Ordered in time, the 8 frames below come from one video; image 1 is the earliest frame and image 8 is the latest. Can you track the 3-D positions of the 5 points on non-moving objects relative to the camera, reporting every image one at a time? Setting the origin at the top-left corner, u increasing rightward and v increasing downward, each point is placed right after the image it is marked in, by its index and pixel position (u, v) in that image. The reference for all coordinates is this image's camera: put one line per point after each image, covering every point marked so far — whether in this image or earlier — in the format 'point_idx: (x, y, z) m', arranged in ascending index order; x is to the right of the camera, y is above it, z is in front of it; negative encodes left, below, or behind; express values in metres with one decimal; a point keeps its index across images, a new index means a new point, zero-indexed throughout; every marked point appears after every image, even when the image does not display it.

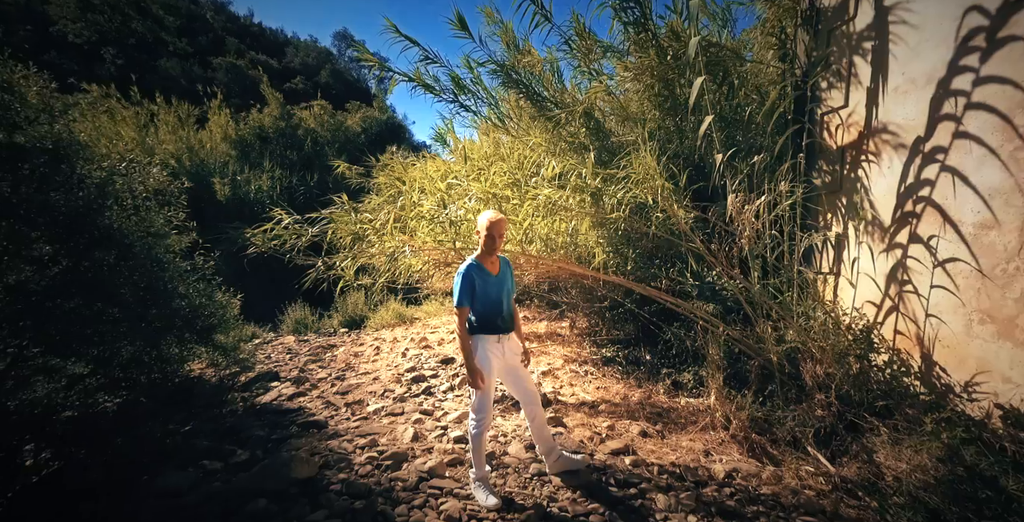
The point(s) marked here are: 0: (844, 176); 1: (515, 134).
0: (+2.2, +0.6, +3.2) m
1: (0.0, +1.2, +4.6) m
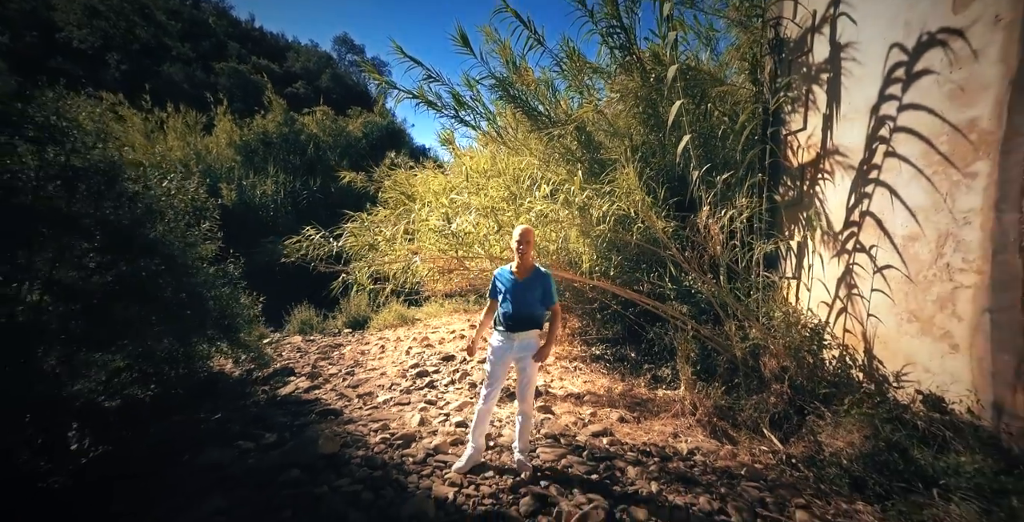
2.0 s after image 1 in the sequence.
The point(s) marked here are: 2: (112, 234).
0: (+2.2, +0.5, +3.6) m
1: (0.0, +1.2, +4.9) m
2: (-2.5, +0.2, +3.1) m
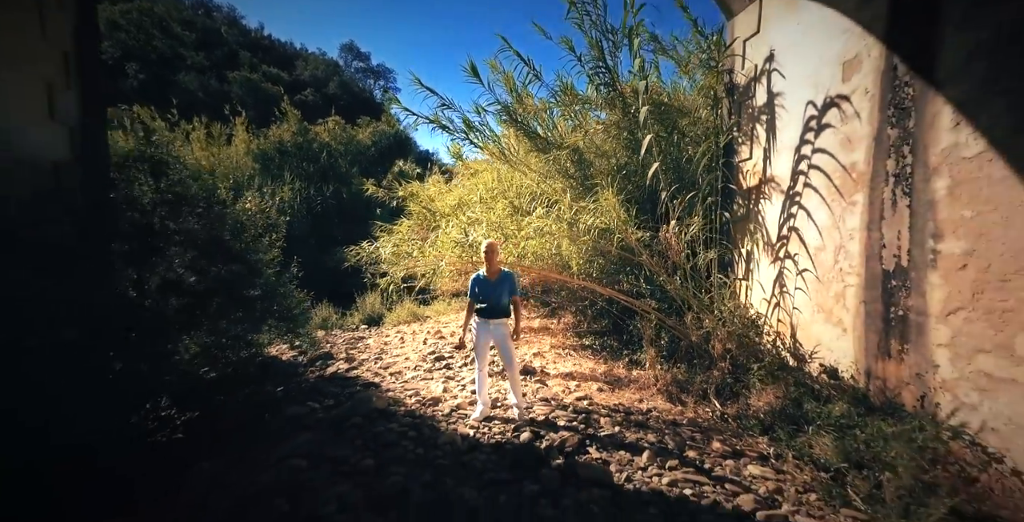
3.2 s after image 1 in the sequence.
0: (+2.2, +0.5, +4.5) m
1: (0.0, +1.1, +5.8) m
2: (-2.5, +0.1, +3.9) m
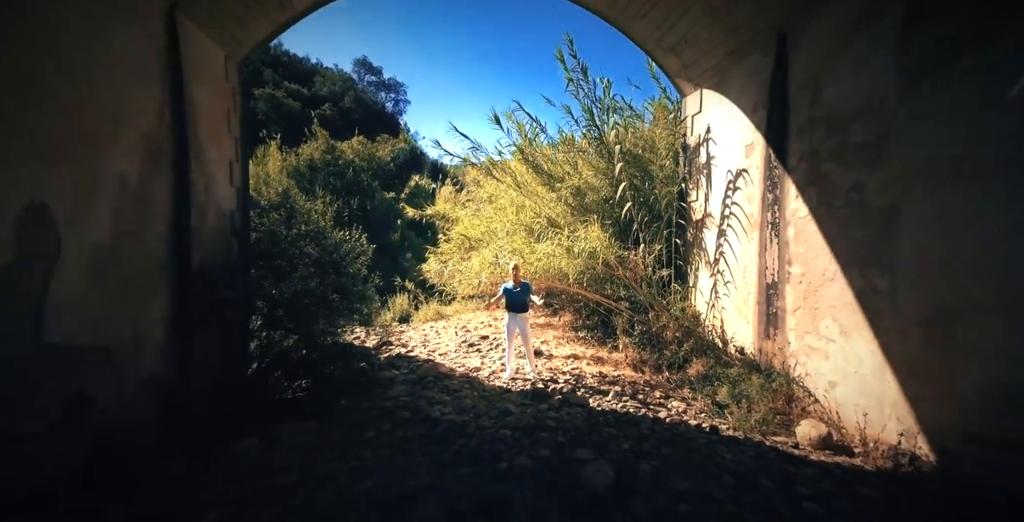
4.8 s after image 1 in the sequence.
0: (+2.4, +0.3, +6.2) m
1: (+0.2, +1.0, +7.5) m
2: (-2.4, 0.0, +5.7) m
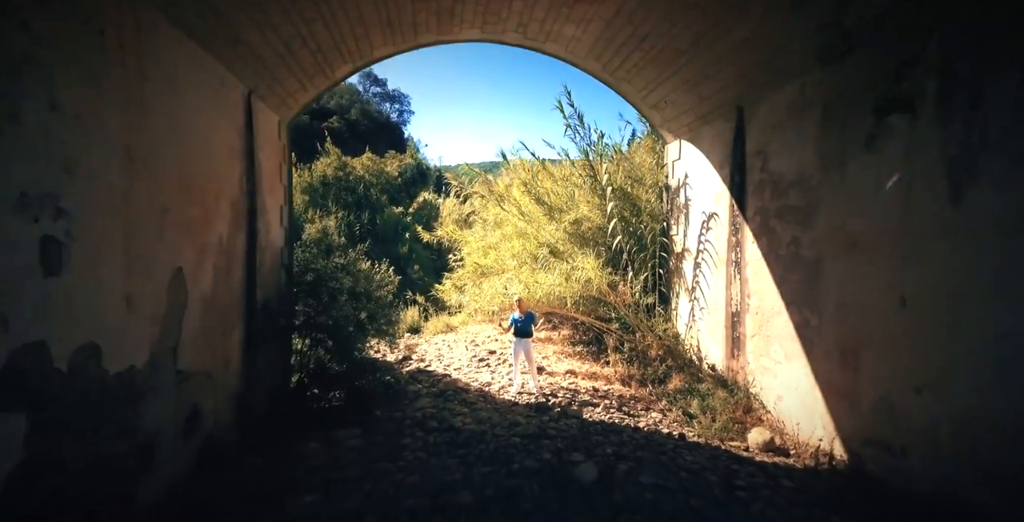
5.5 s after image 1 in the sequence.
0: (+2.5, -0.1, +7.0) m
1: (+0.3, +0.6, +8.4) m
2: (-2.3, -0.4, +6.6) m
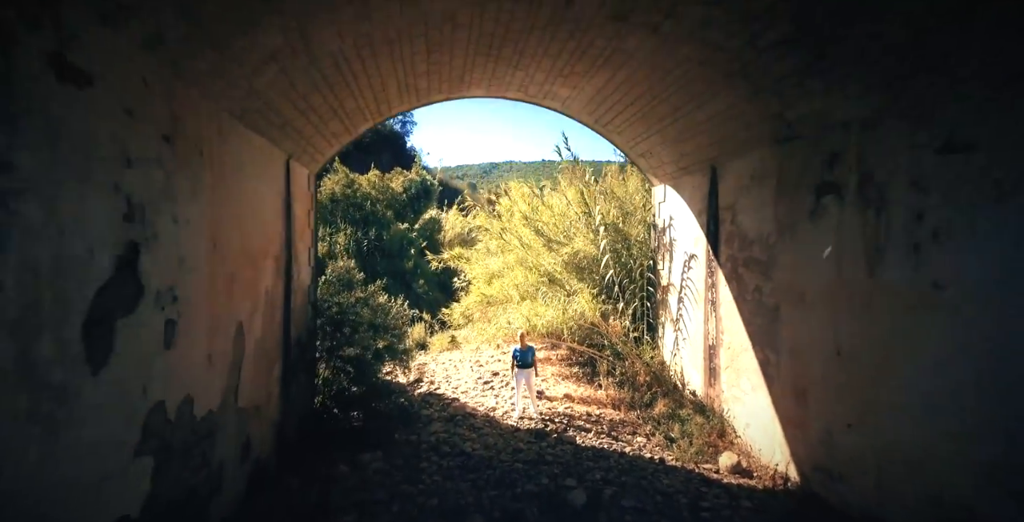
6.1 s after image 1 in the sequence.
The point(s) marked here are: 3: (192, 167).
0: (+2.5, -0.6, +7.7) m
1: (+0.3, 0.0, +9.1) m
2: (-2.2, -1.0, +7.3) m
3: (-2.2, +0.7, +3.3) m
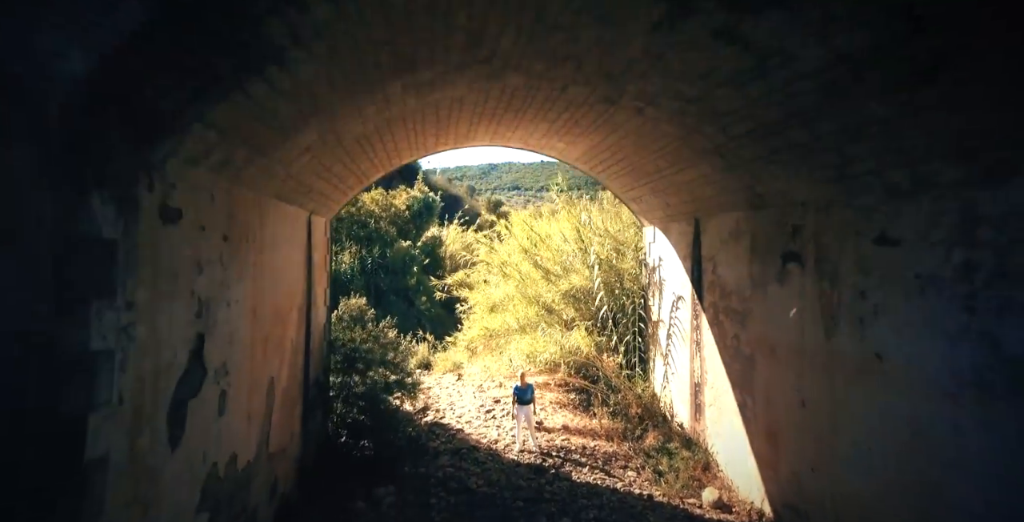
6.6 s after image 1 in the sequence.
0: (+2.5, -1.2, +8.3) m
1: (+0.3, -0.6, +9.6) m
2: (-2.2, -1.6, +7.8) m
3: (-2.2, +0.1, +3.8) m
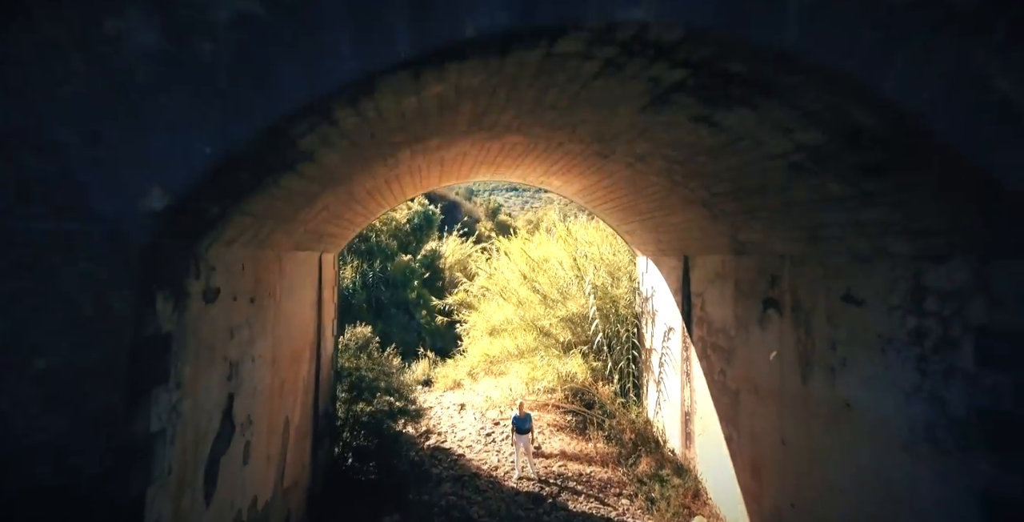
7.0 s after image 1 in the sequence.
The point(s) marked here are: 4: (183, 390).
0: (+2.5, -1.8, +8.6) m
1: (+0.3, -1.2, +10.0) m
2: (-2.2, -2.2, +8.1) m
3: (-2.2, -0.4, +4.2) m
4: (-1.9, -0.7, +2.7) m
